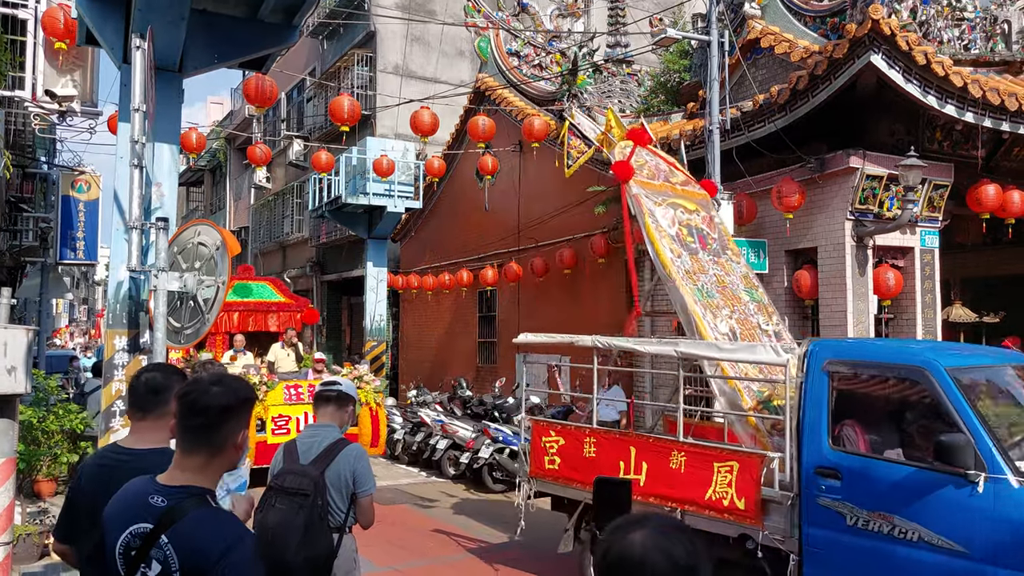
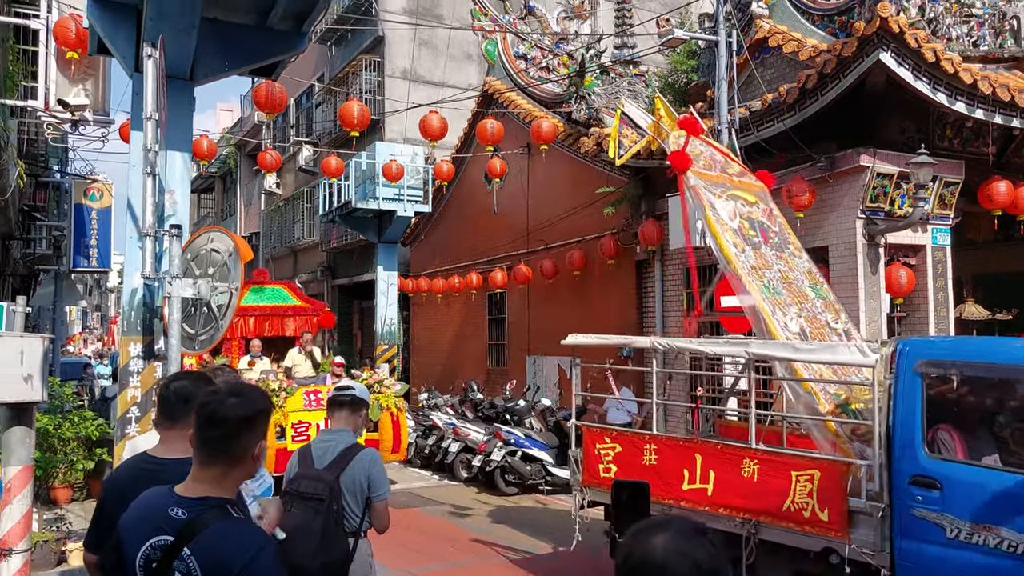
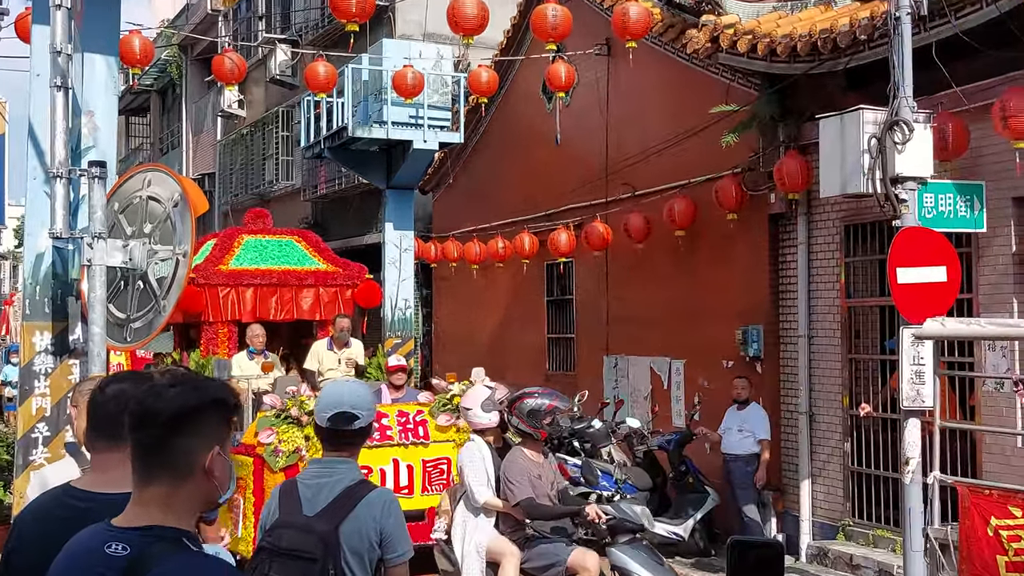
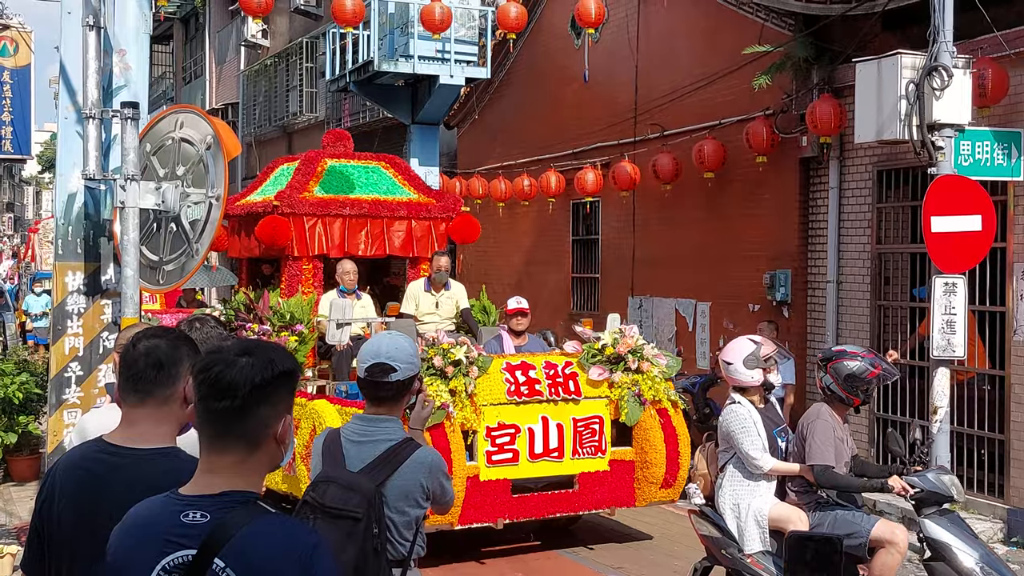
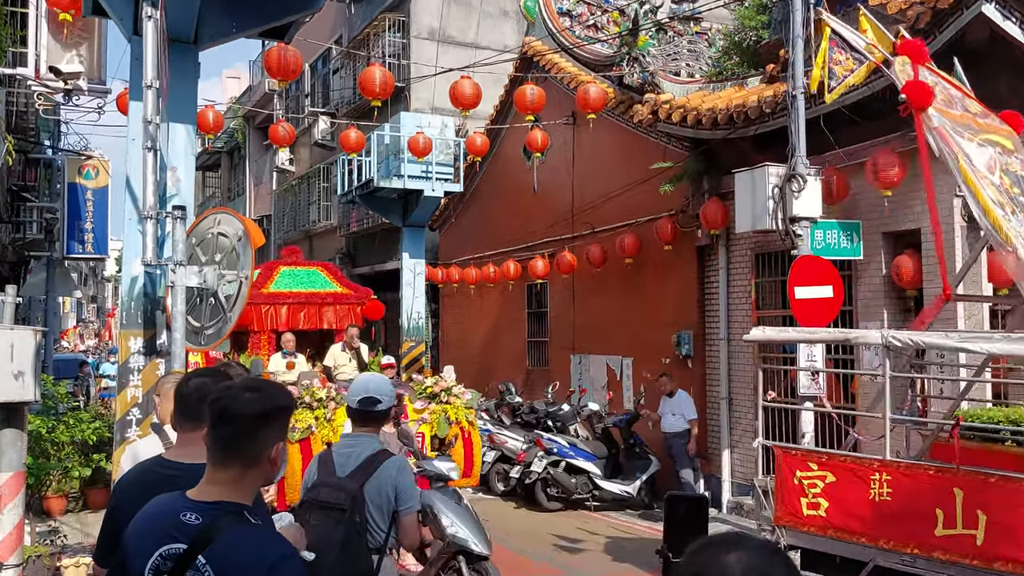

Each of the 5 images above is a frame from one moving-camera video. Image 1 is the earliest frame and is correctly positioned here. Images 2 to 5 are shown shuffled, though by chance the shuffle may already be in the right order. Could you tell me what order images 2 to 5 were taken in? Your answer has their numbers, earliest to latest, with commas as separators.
2, 5, 3, 4
